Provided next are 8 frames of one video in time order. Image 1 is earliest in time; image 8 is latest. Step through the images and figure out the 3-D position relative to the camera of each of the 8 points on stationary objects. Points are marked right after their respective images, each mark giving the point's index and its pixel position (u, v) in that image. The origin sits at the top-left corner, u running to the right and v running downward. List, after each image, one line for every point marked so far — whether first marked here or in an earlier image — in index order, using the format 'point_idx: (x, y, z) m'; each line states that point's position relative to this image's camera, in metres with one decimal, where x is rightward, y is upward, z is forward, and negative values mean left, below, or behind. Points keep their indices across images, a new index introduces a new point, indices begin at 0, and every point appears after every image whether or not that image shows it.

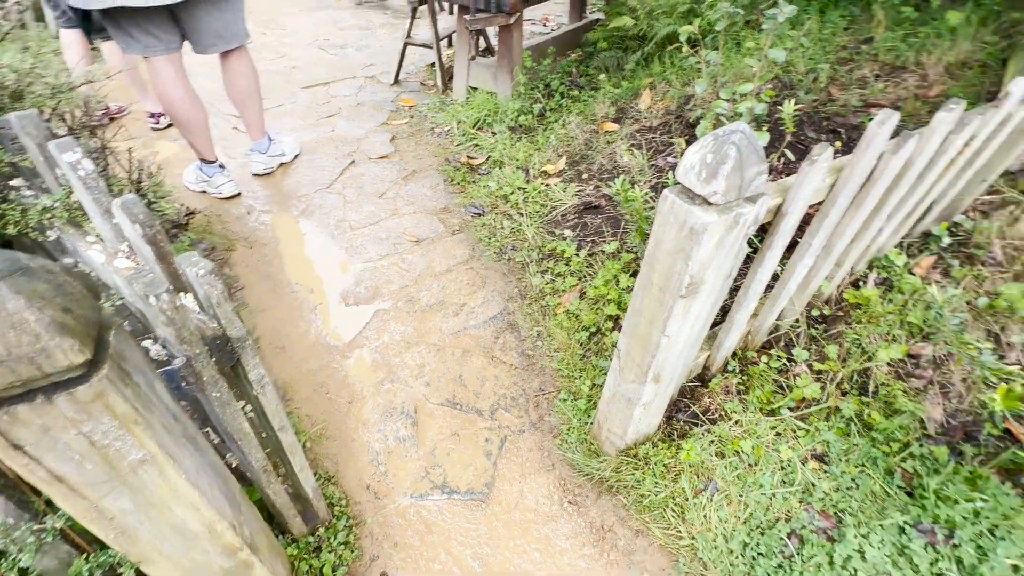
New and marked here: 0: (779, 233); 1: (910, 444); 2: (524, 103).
0: (+0.8, +0.2, +1.4) m
1: (+1.4, -0.6, +1.7) m
2: (+0.1, +1.5, +3.9) m
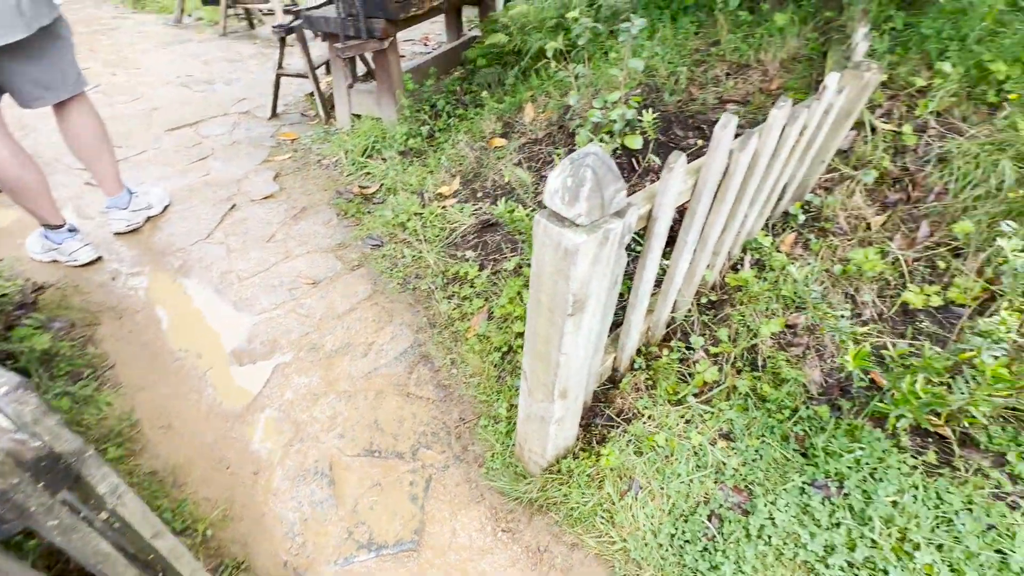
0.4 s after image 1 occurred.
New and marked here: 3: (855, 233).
0: (+0.5, +0.2, +1.5) m
1: (+1.1, -0.5, +1.8) m
2: (-0.8, +1.3, +3.9) m
3: (+1.7, +0.3, +2.3) m
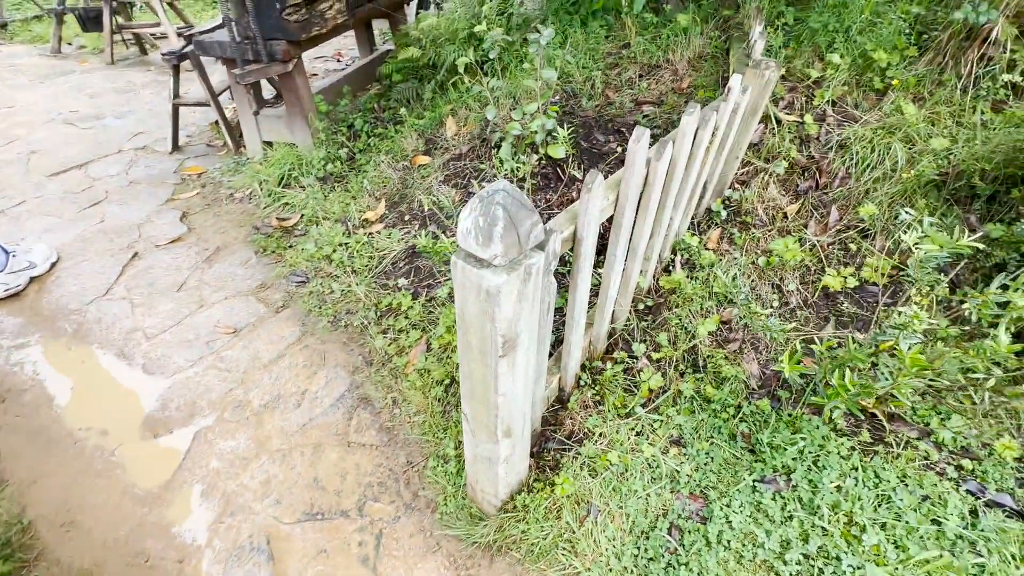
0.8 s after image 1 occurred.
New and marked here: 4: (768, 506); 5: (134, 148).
0: (+0.2, +0.1, +1.5) m
1: (+0.9, -0.5, +1.8) m
2: (-1.4, +1.1, +3.7) m
3: (+1.3, +0.3, +2.4) m
4: (+0.9, -0.7, +1.6) m
5: (-3.4, +1.3, +4.3) m
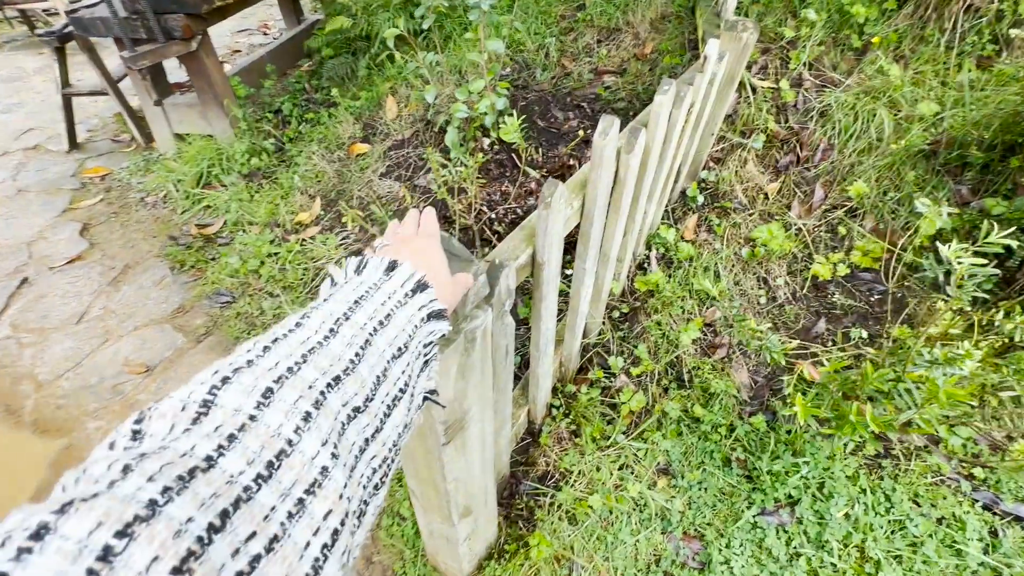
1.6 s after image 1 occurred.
0: (+0.1, 0.0, +1.2) m
1: (+0.8, -0.5, +1.6) m
2: (-1.8, +1.0, +3.2) m
3: (+1.1, +0.4, +2.1) m
4: (+0.8, -0.8, +1.4) m
5: (-3.8, +1.1, +3.7) m
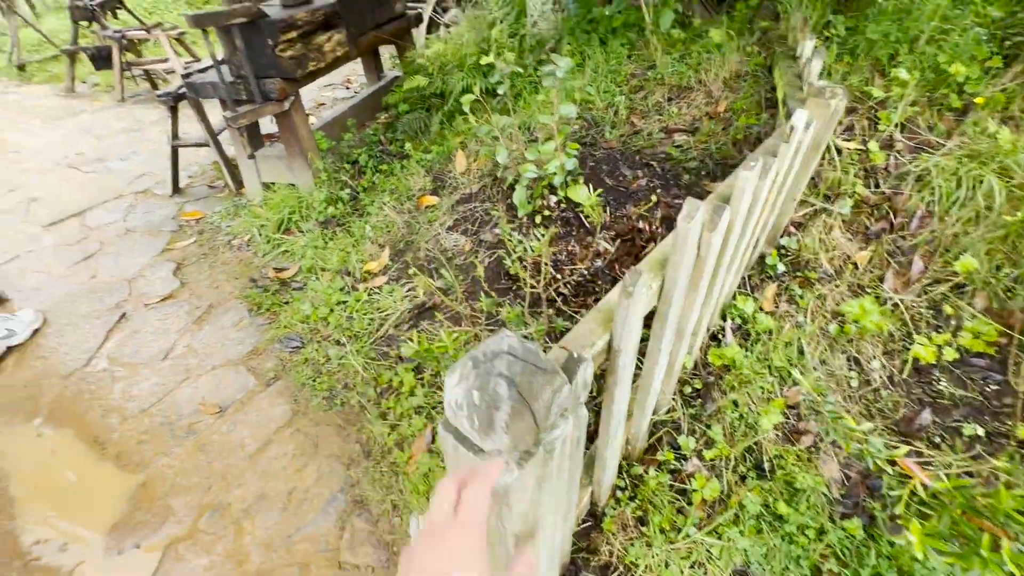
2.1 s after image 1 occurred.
0: (+0.3, -0.2, +1.1) m
1: (+1.0, -0.7, +1.5) m
2: (-1.3, +0.7, +3.4) m
3: (+1.4, 0.0, +2.0) m
4: (+0.9, -1.0, +1.2) m
5: (-3.3, +0.8, +4.1) m
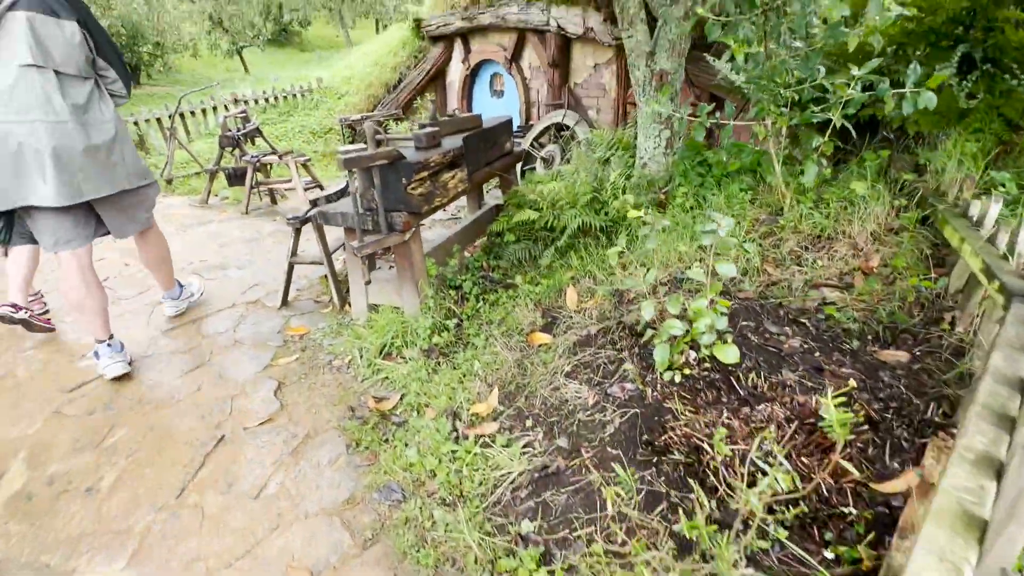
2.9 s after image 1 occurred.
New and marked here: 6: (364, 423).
0: (+0.7, -0.7, +0.8) m
1: (+1.4, -1.3, +0.9) m
2: (-0.5, -0.2, +3.4) m
3: (+1.9, -0.7, +1.5) m
4: (+1.3, -1.5, +0.6) m
5: (-2.4, -0.1, +4.3) m
6: (-0.9, -0.8, +2.7) m
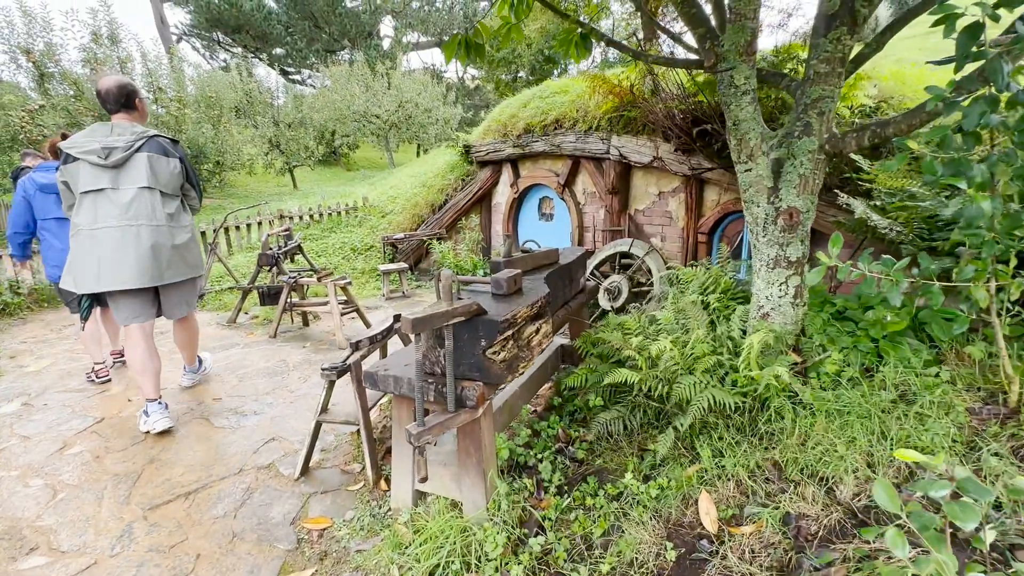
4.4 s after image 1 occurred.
0: (+1.1, -1.1, -0.3) m
1: (+1.8, -1.8, -0.3) m
2: (0.0, -1.2, +2.4) m
3: (+2.4, -1.3, +0.4) m
4: (+1.7, -1.9, -0.7) m
5: (-1.8, -1.3, +3.4) m
6: (-0.4, -1.6, +1.7) m
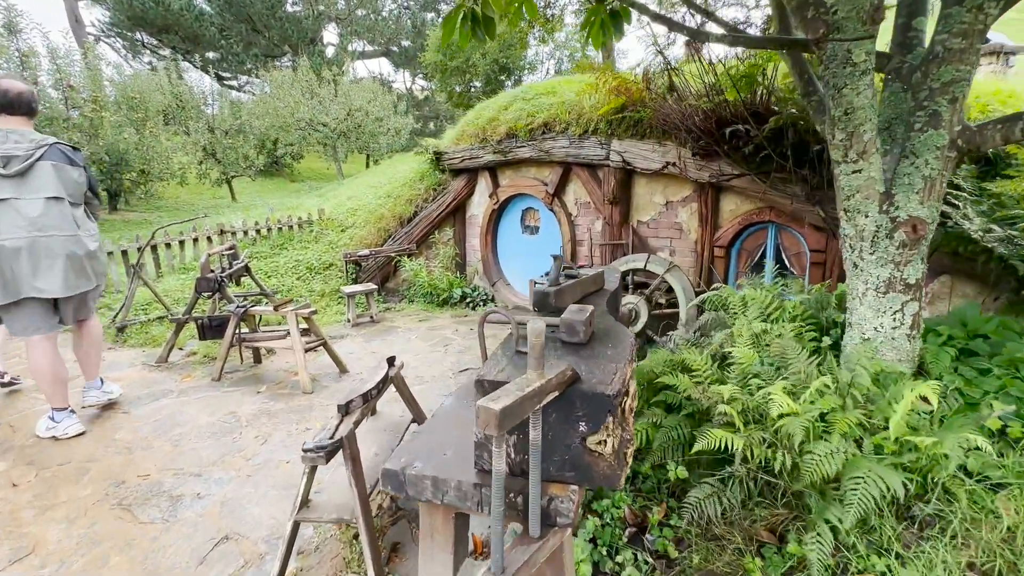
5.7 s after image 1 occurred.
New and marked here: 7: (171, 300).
0: (+1.8, -1.2, -0.9) m
1: (+2.5, -1.9, -0.9) m
2: (+0.4, -1.4, +1.6) m
3: (+3.0, -1.4, -0.2) m
4: (+2.4, -2.0, -1.3) m
5: (-1.6, -1.5, +2.4) m
6: (+0.1, -1.8, +0.8) m
7: (-5.3, -0.2, +7.3) m
